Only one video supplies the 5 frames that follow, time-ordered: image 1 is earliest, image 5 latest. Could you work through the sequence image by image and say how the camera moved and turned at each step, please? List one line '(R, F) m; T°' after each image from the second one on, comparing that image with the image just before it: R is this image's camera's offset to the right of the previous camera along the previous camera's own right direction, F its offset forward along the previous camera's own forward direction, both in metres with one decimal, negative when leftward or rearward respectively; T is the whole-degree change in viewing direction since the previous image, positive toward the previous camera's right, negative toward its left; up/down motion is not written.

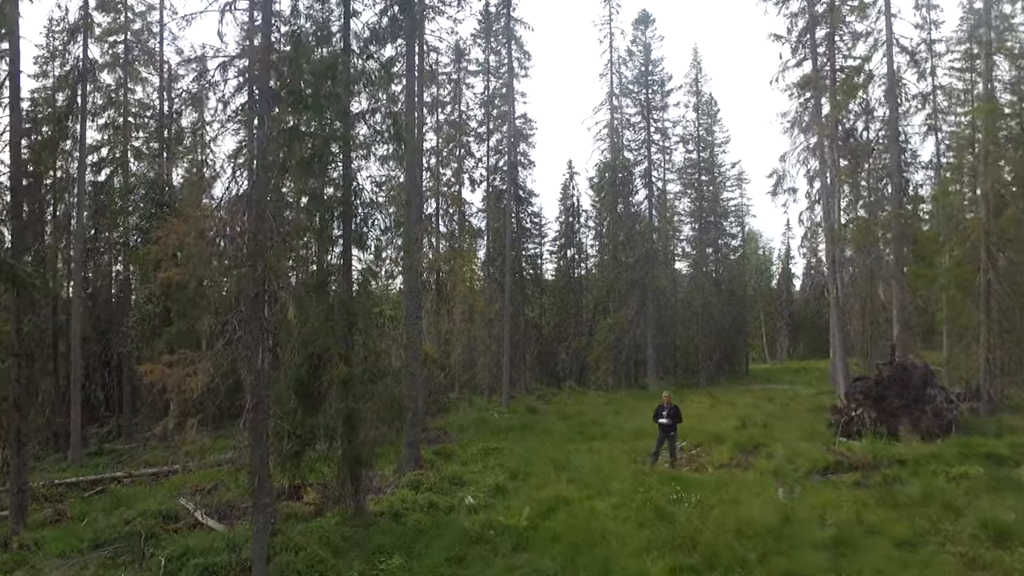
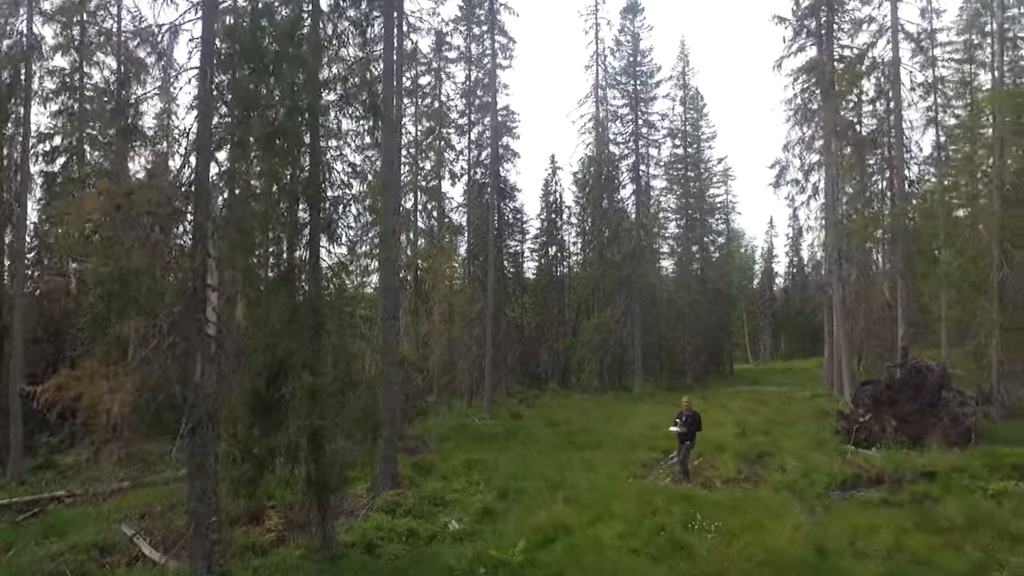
(-0.2, +1.4) m; +2°
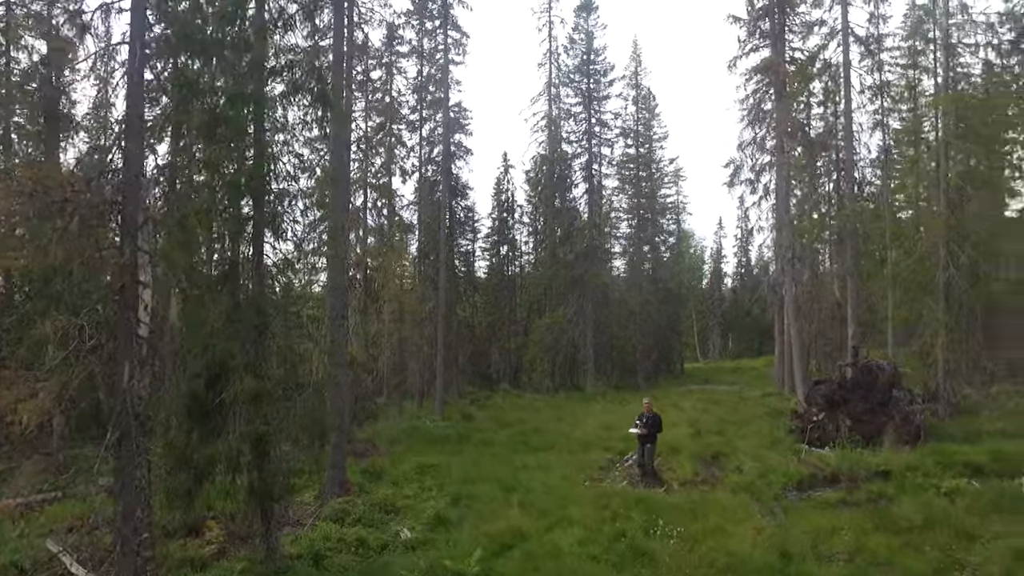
(-0.1, +0.4) m; +4°
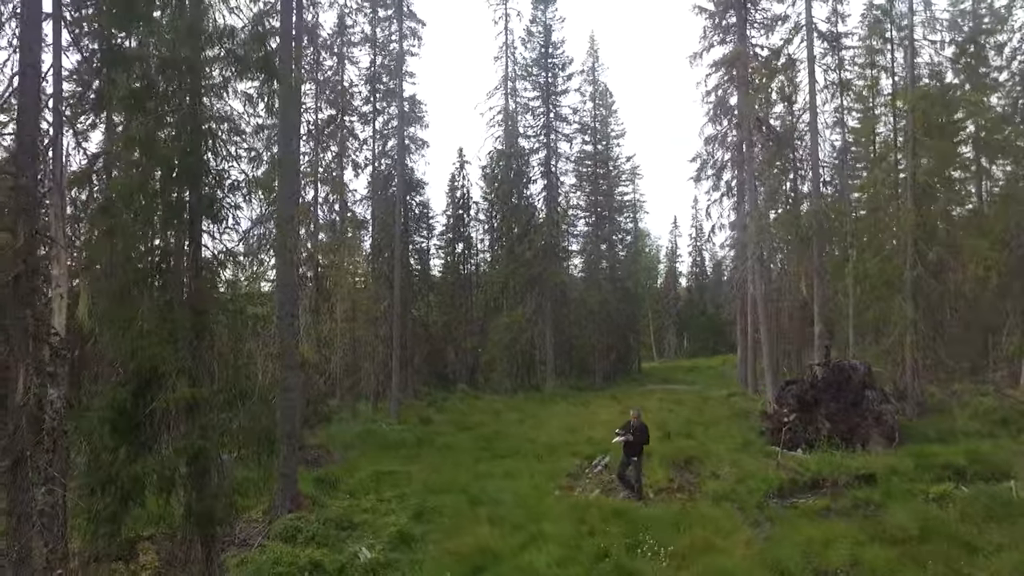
(-0.2, +0.9) m; +4°
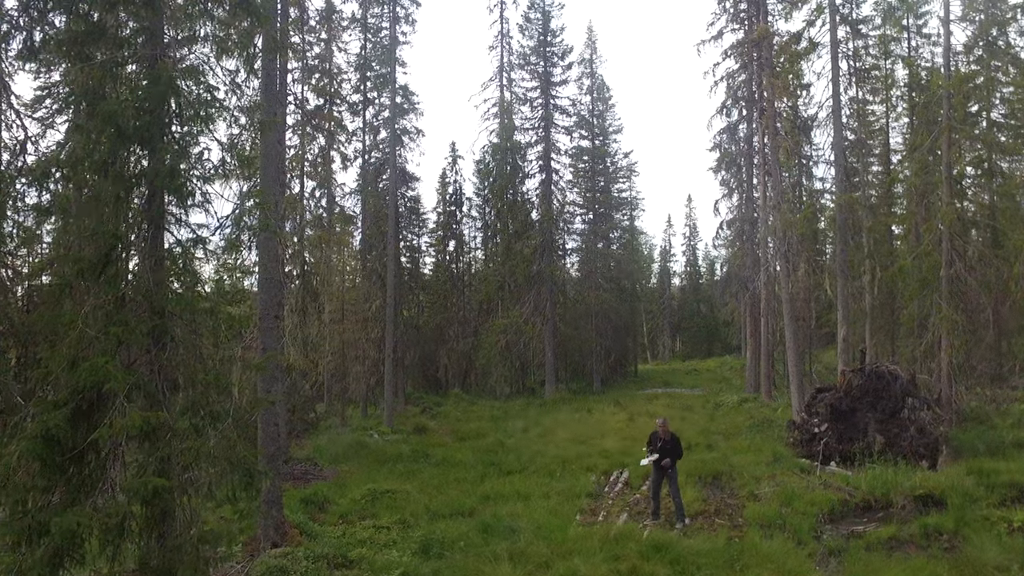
(-0.5, +1.5) m; +1°
